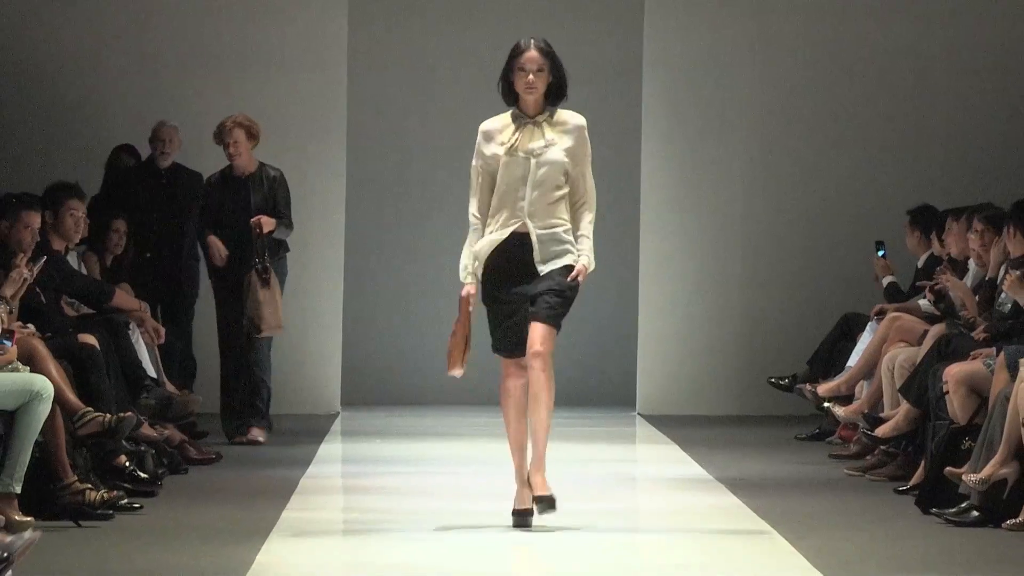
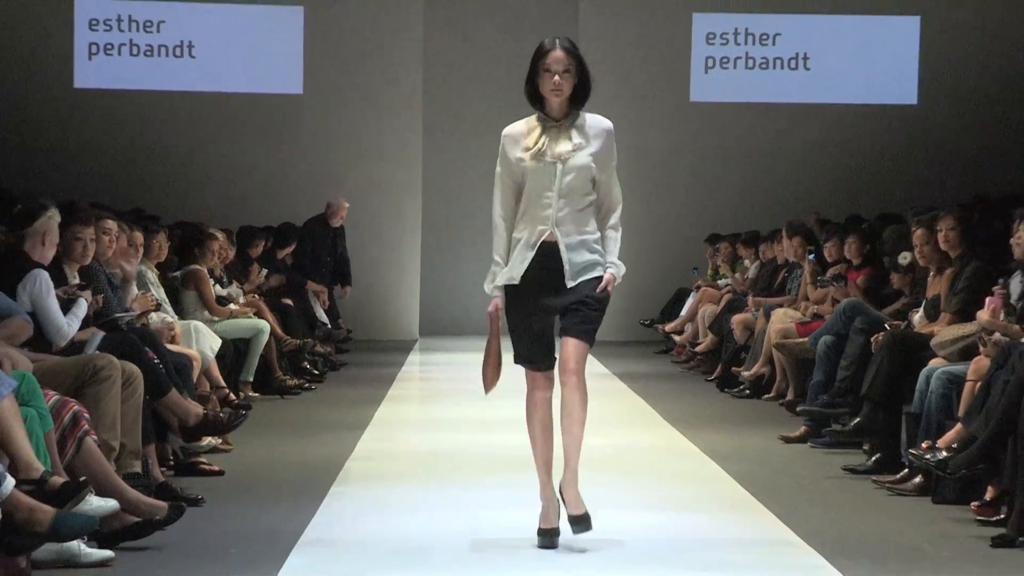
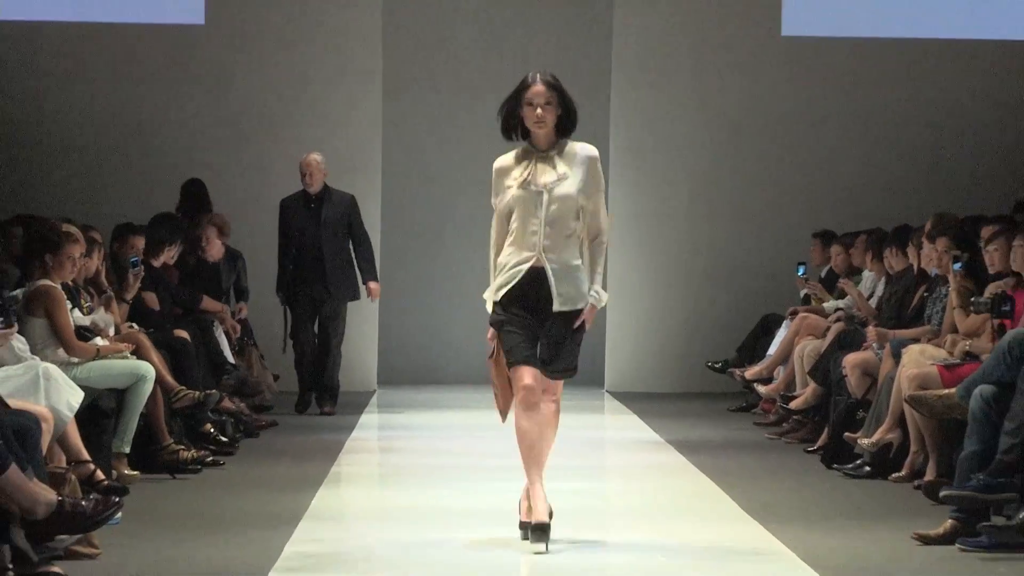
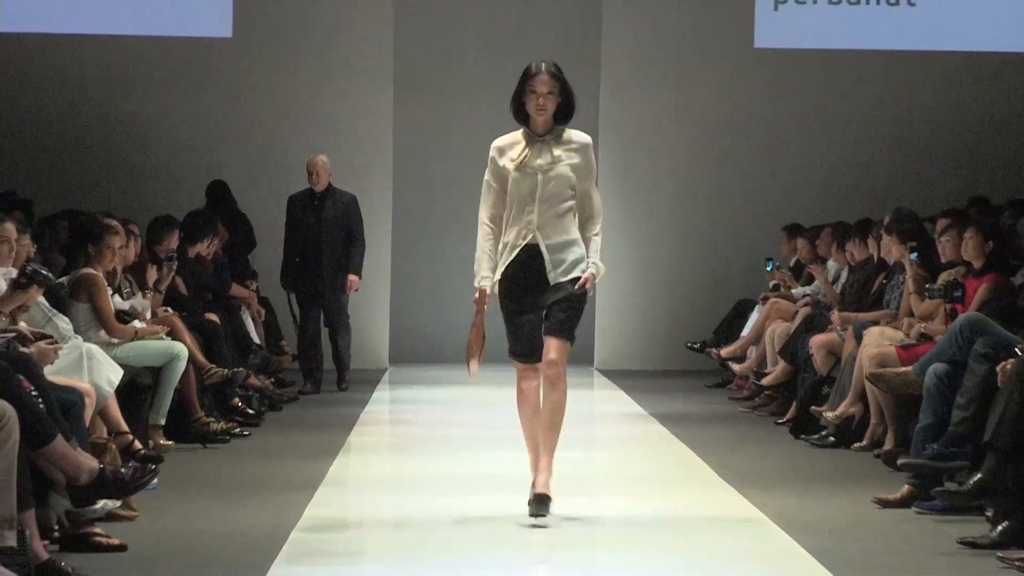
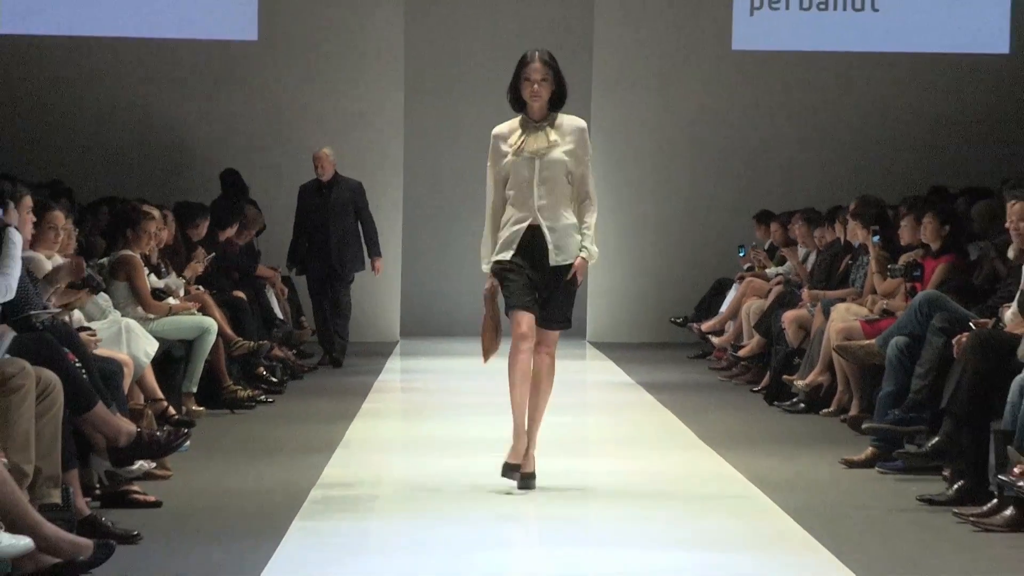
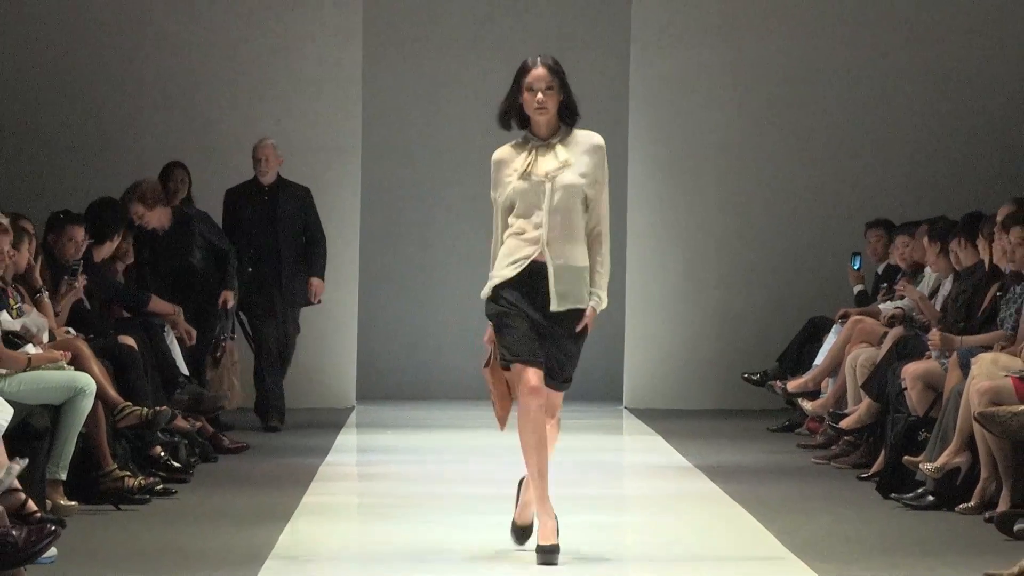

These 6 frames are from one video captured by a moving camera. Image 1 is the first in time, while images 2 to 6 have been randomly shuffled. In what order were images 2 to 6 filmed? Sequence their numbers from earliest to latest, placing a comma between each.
6, 3, 4, 5, 2
